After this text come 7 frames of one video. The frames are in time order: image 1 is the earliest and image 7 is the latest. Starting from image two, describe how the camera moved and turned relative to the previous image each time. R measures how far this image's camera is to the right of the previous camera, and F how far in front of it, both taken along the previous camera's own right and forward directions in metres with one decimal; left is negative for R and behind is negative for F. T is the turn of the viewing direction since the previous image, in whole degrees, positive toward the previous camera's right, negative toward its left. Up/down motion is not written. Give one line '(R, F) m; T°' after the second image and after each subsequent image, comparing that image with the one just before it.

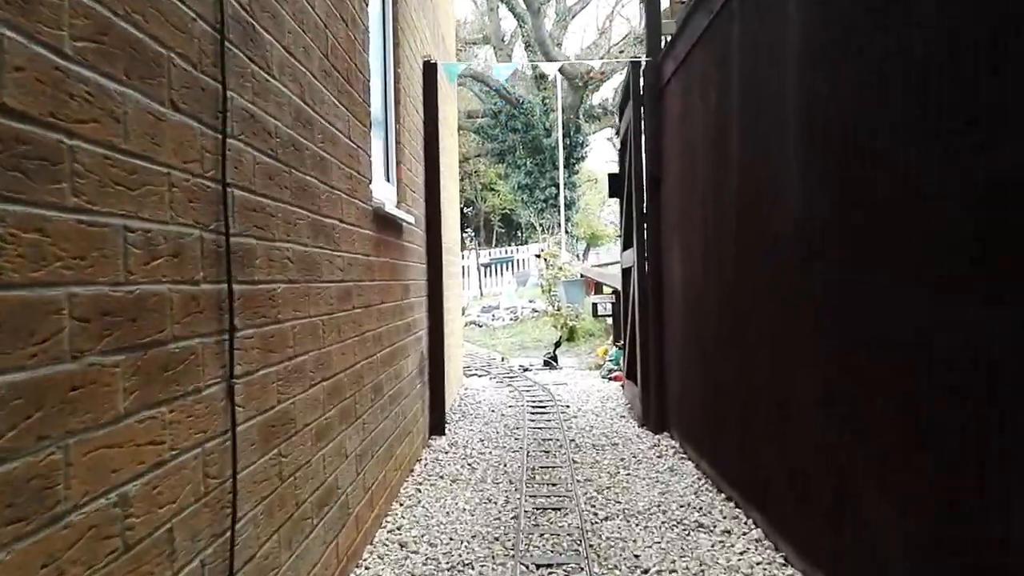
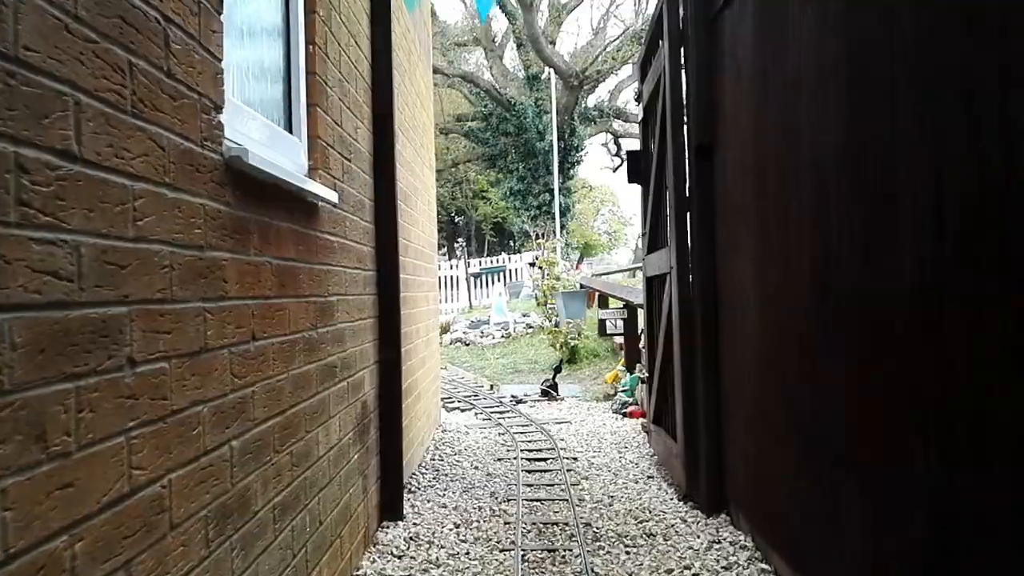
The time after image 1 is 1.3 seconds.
(0.0, +1.6) m; +1°
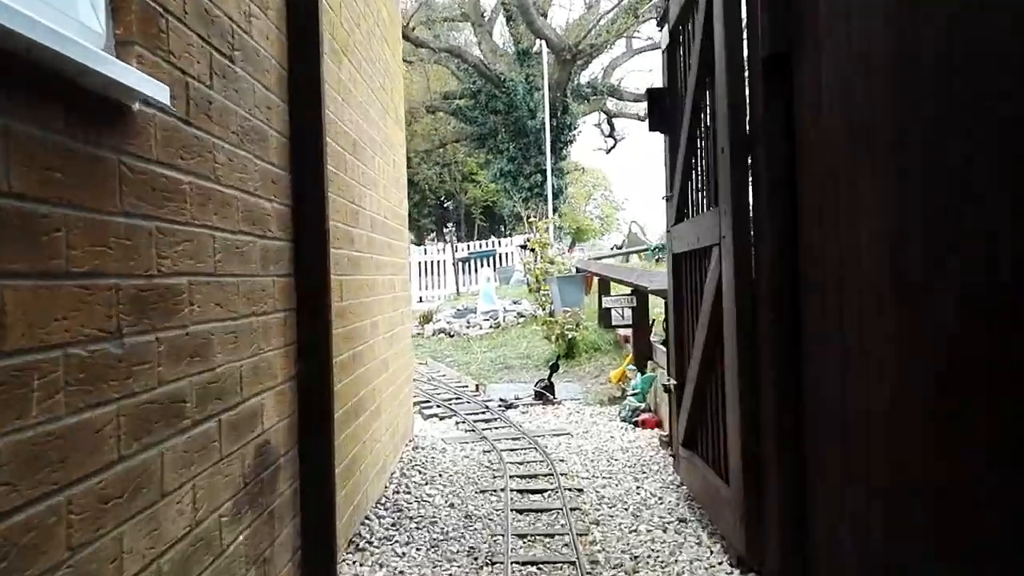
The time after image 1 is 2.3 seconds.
(0.0, +1.2) m; +1°
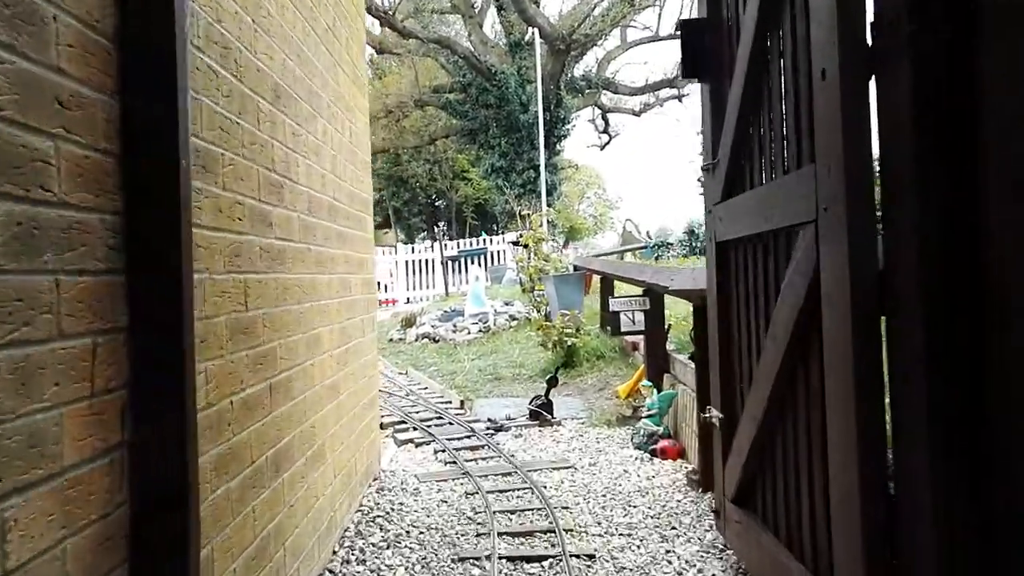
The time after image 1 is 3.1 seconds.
(0.0, +1.0) m; 0°
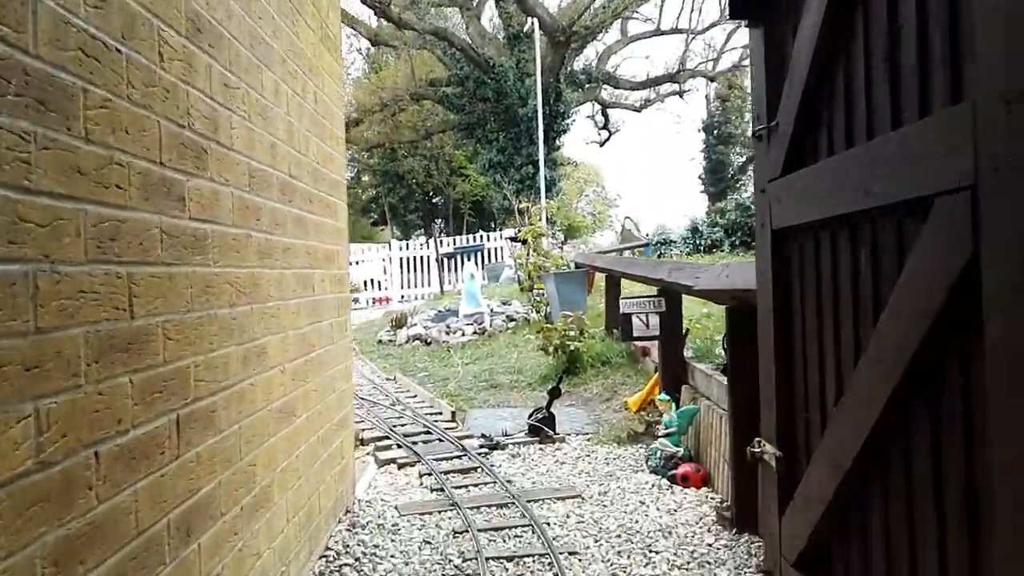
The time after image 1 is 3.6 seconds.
(0.0, +0.6) m; 0°
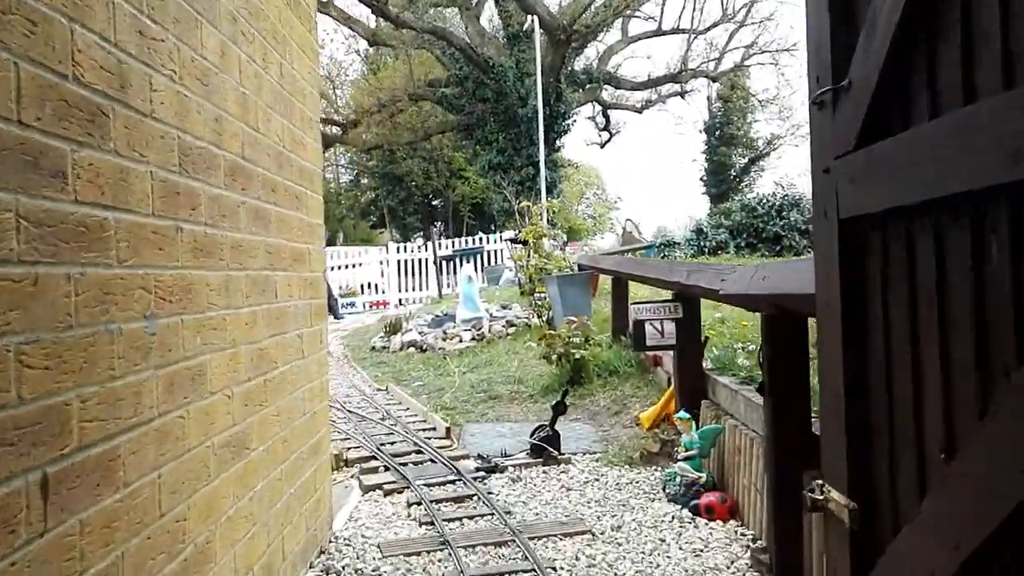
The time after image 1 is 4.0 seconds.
(0.0, +0.5) m; 0°
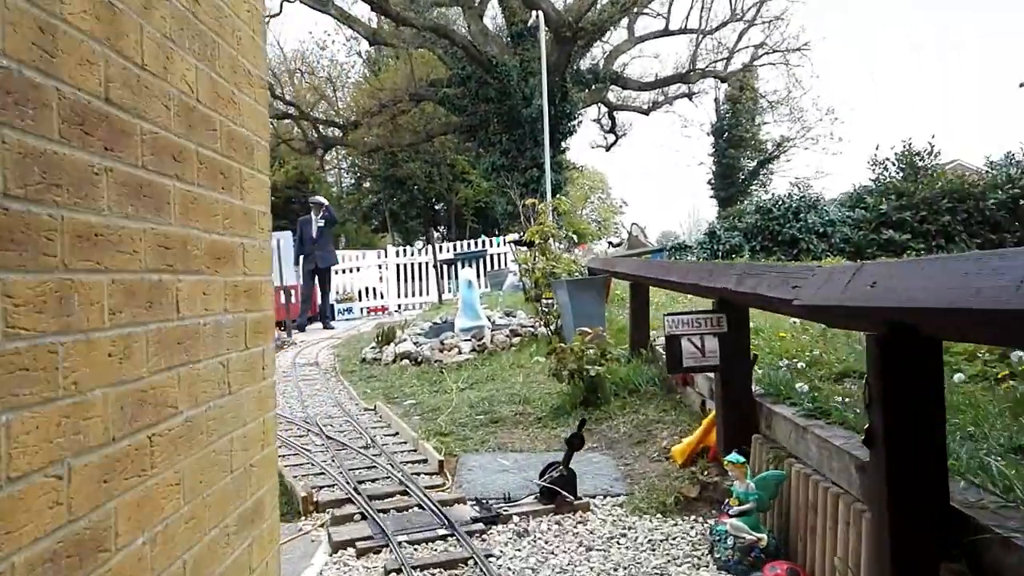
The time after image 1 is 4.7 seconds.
(0.0, +0.8) m; 0°
